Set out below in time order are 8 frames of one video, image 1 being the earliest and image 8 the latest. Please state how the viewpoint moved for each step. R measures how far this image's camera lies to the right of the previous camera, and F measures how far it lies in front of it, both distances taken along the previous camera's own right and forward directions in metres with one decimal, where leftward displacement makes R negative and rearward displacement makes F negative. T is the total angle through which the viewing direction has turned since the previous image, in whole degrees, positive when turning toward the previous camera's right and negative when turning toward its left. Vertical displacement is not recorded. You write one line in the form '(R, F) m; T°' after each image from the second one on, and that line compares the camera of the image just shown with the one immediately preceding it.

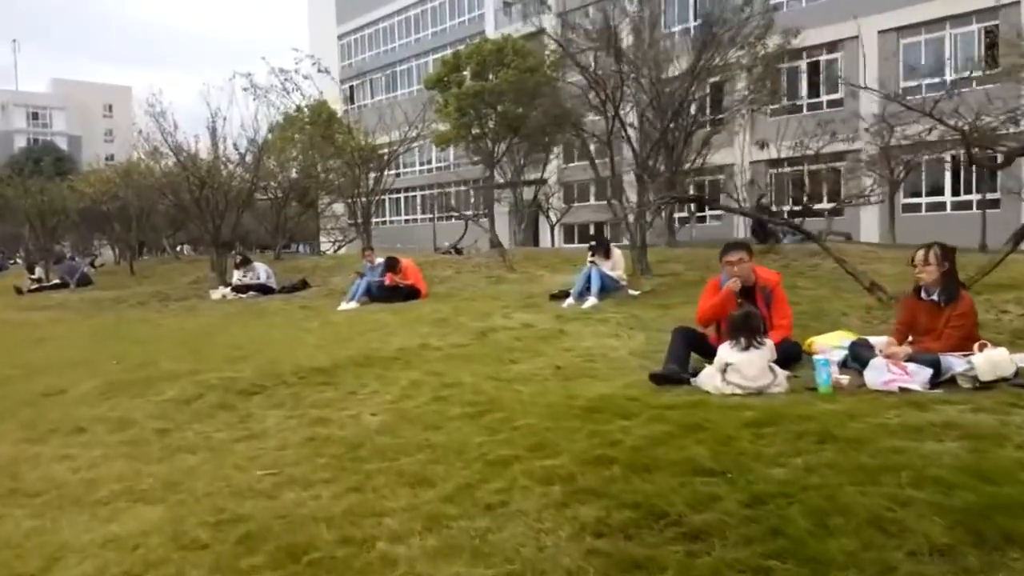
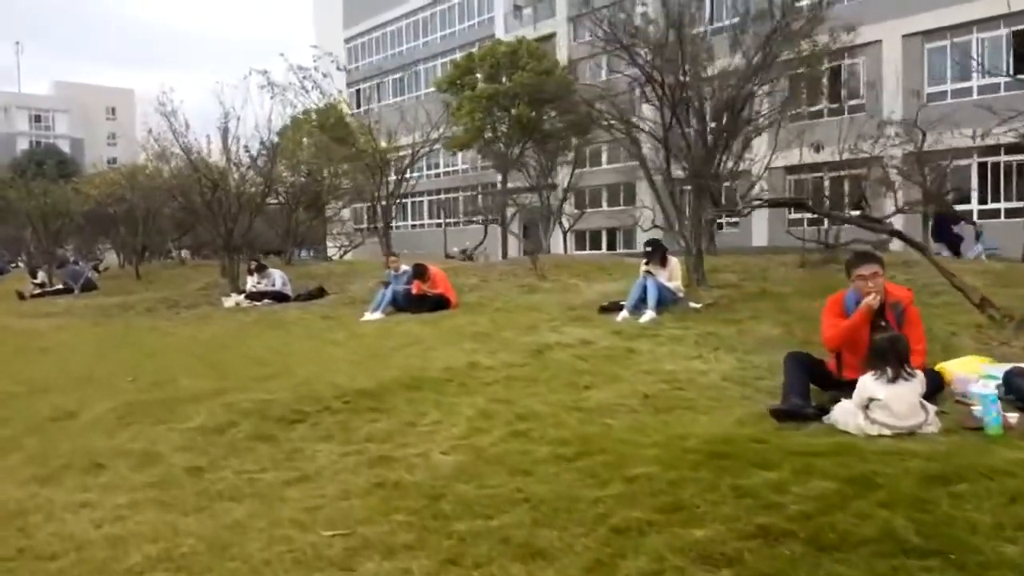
(-0.5, +0.7) m; 0°
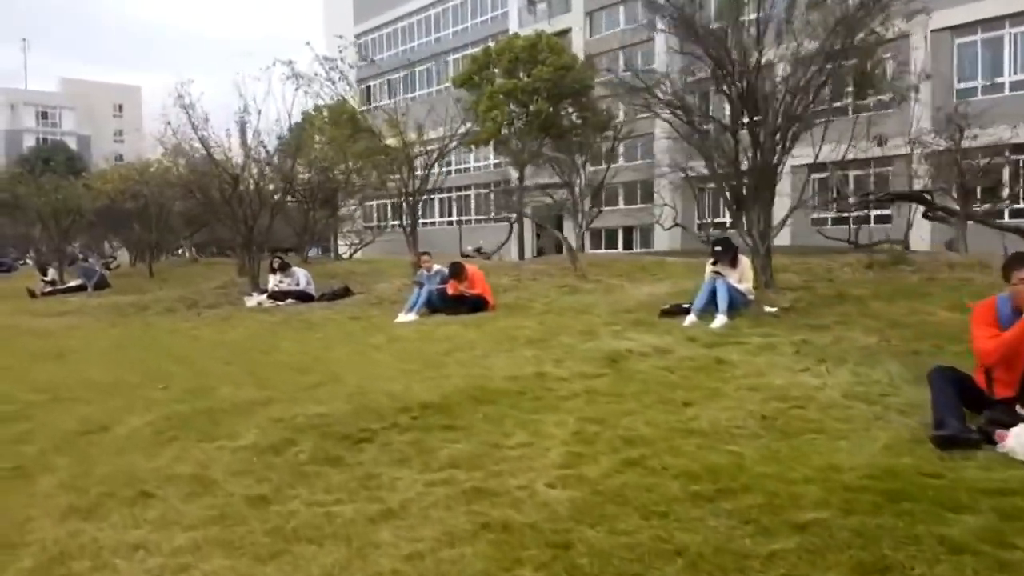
(-0.5, +0.6) m; 0°
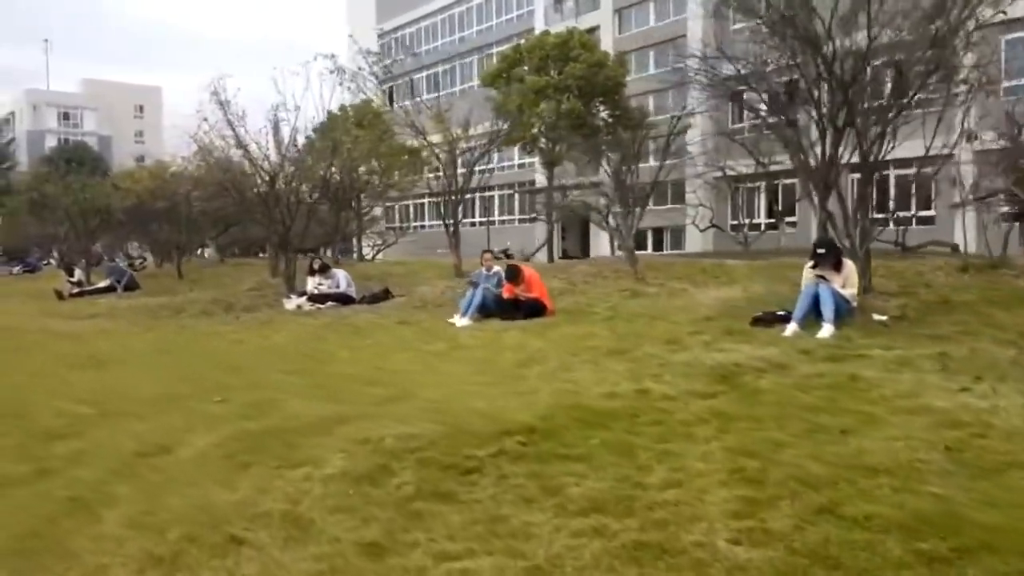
(-0.5, +0.6) m; -1°
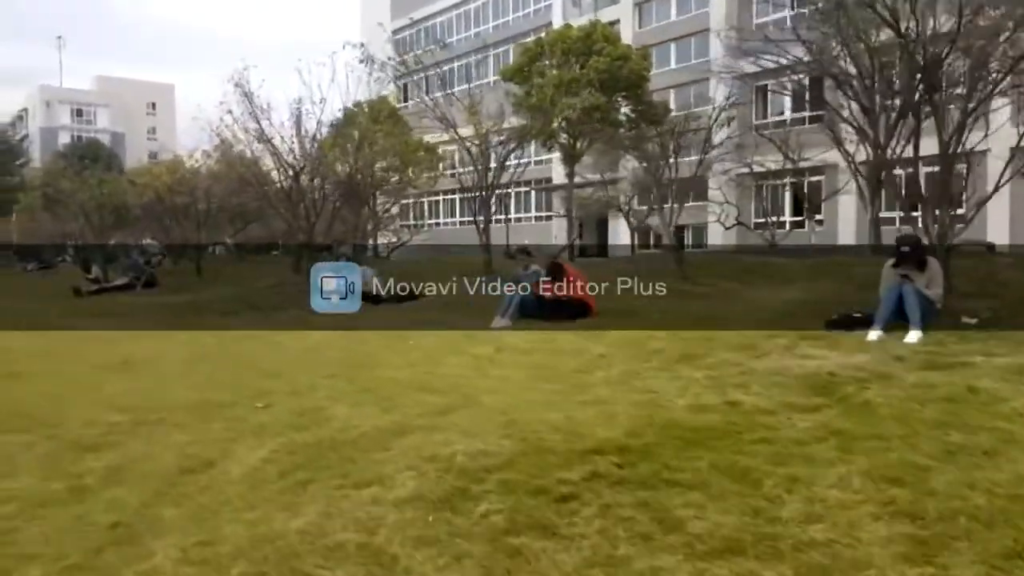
(-0.4, +0.5) m; -1°
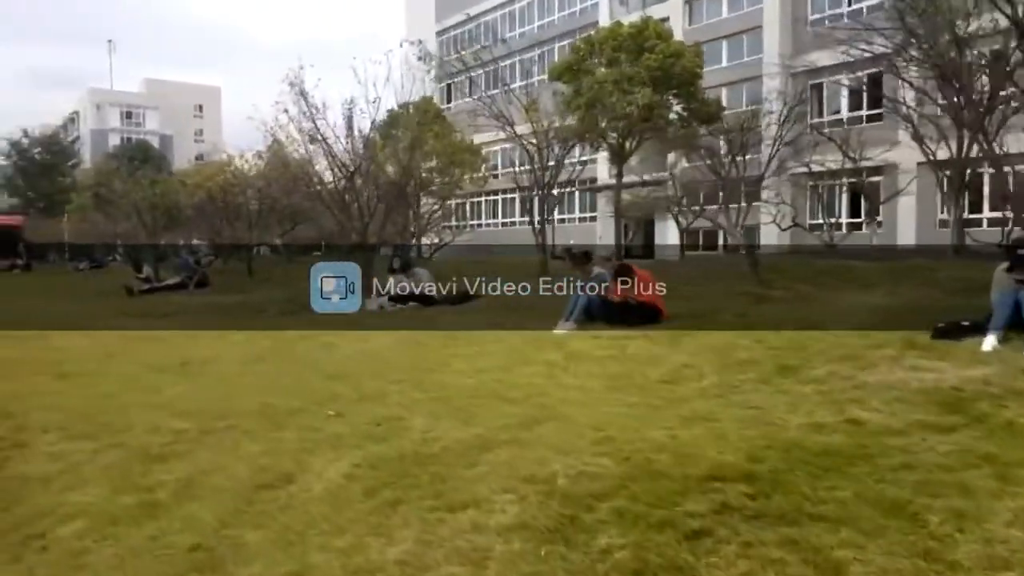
(-0.3, +0.4) m; -3°
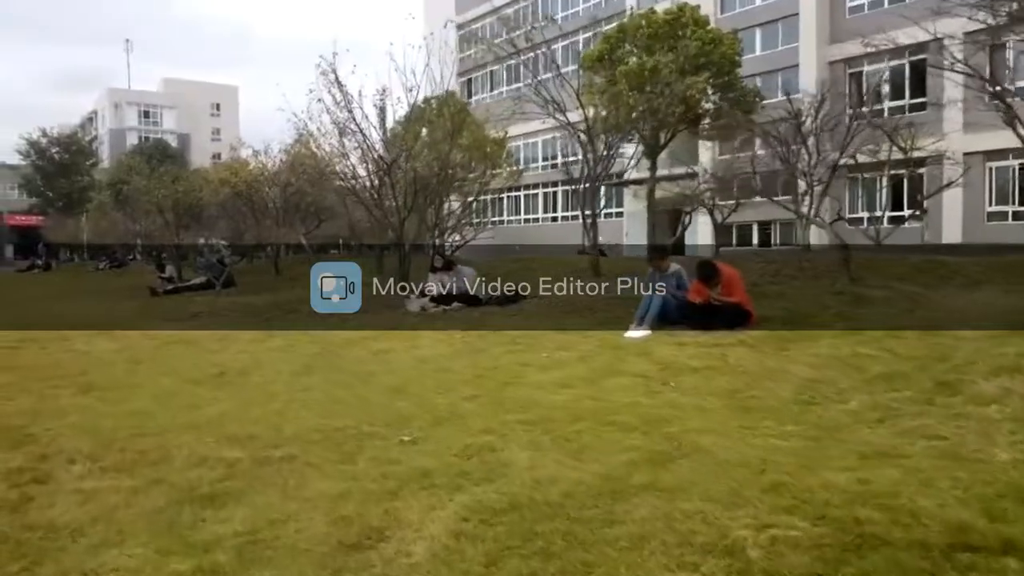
(-0.5, +0.9) m; -1°
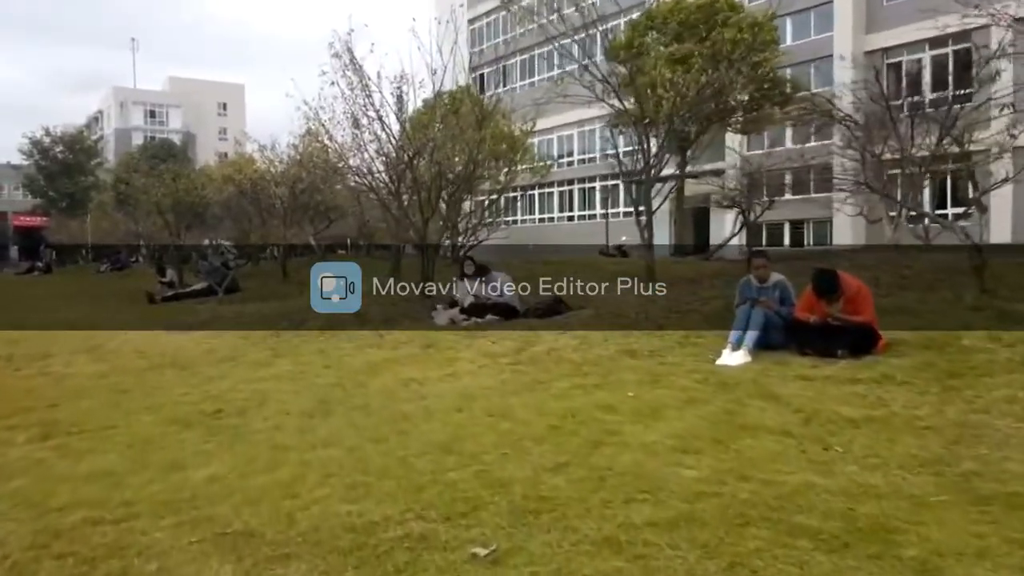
(-0.5, +1.6) m; 0°
